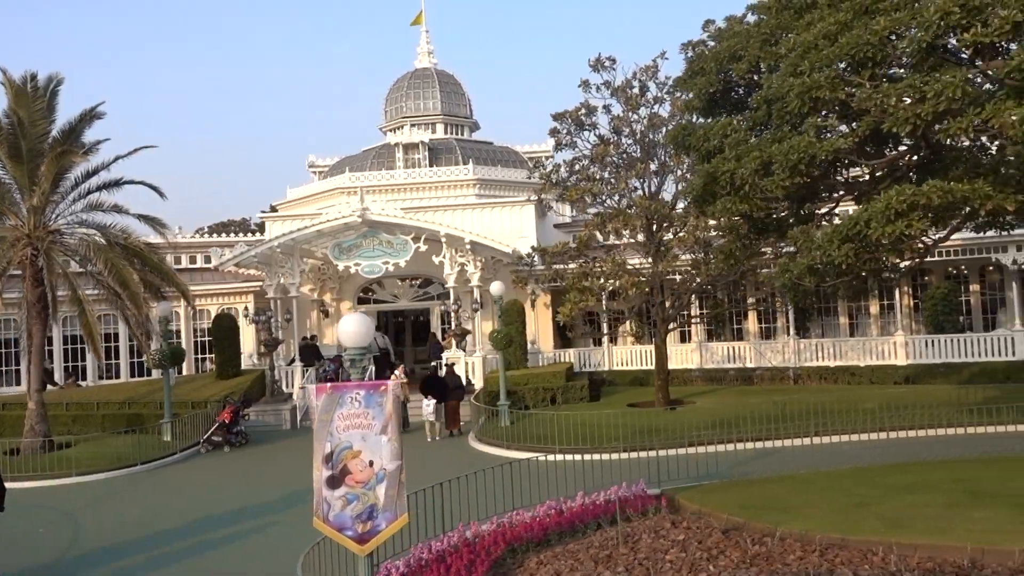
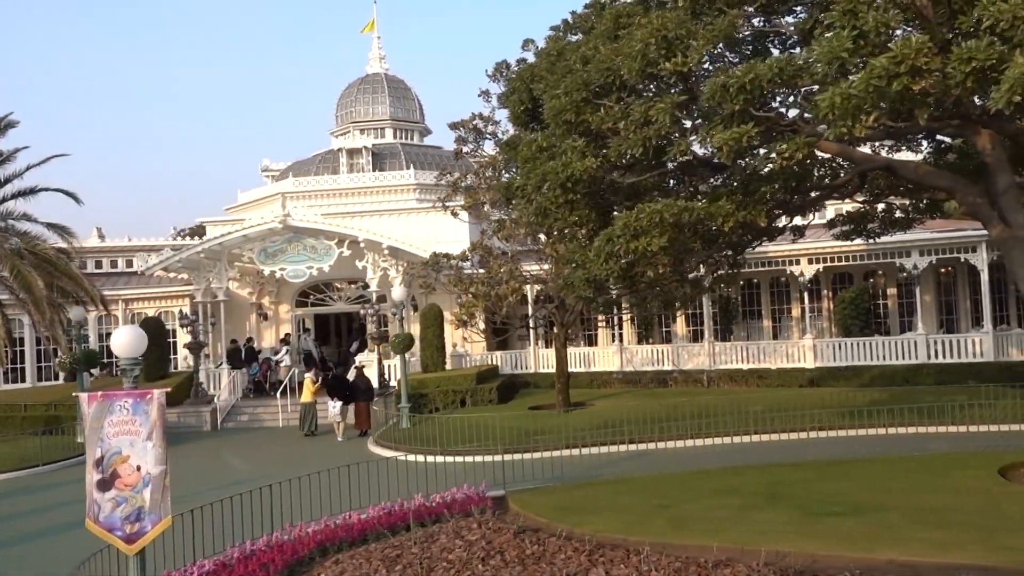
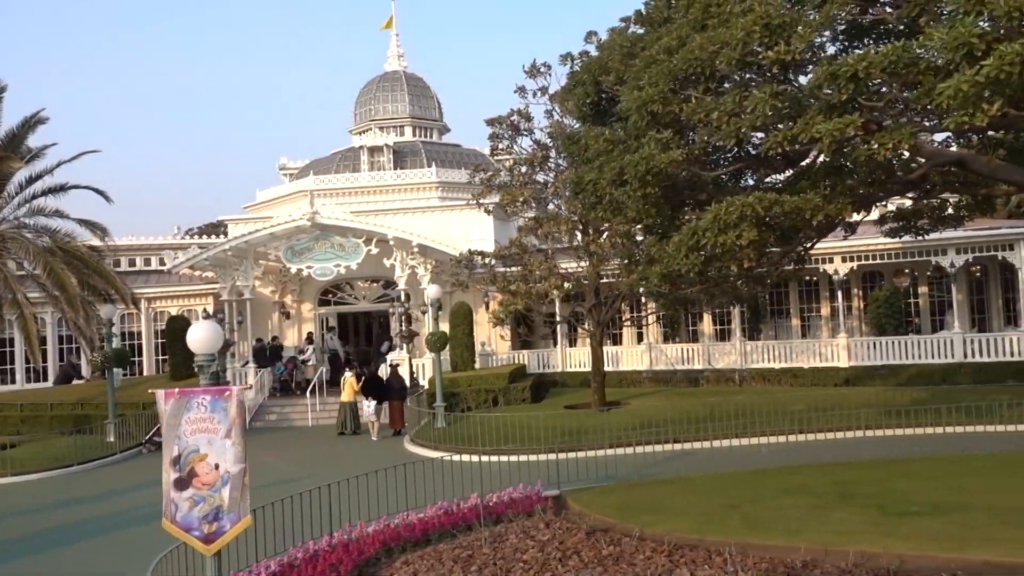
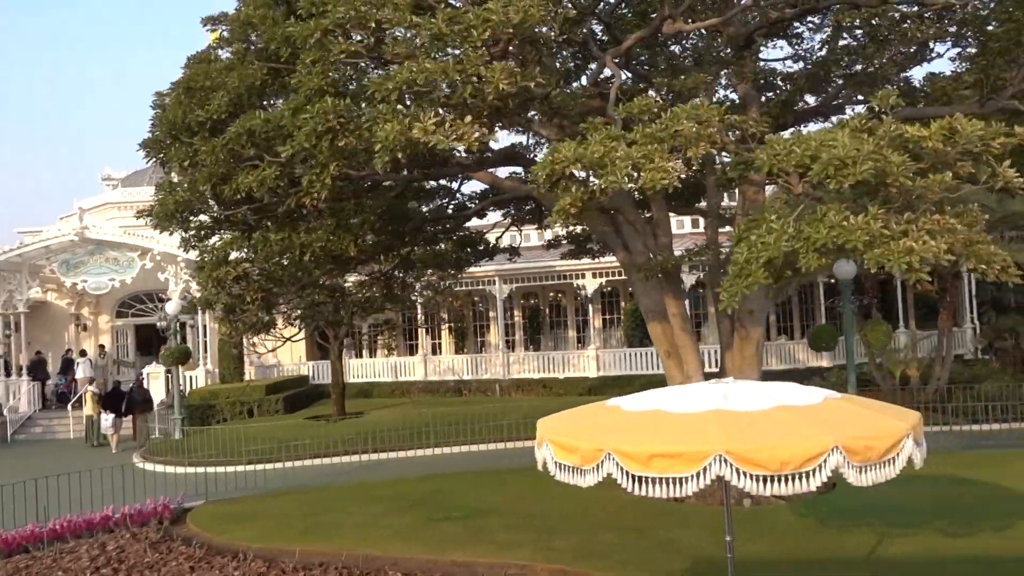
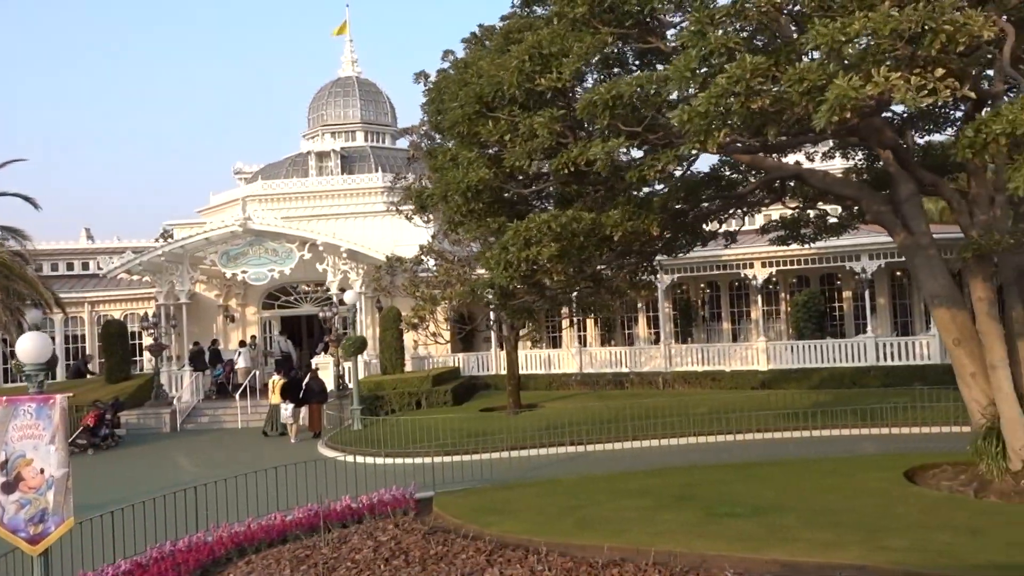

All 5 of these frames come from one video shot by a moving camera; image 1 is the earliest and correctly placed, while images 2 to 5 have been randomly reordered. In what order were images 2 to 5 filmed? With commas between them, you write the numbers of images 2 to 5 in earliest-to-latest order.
3, 2, 5, 4
